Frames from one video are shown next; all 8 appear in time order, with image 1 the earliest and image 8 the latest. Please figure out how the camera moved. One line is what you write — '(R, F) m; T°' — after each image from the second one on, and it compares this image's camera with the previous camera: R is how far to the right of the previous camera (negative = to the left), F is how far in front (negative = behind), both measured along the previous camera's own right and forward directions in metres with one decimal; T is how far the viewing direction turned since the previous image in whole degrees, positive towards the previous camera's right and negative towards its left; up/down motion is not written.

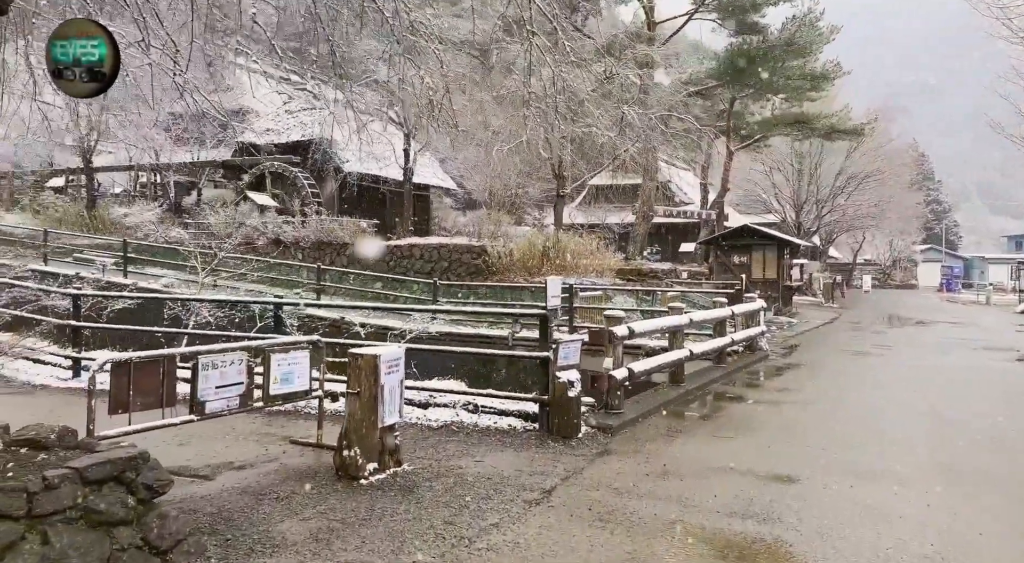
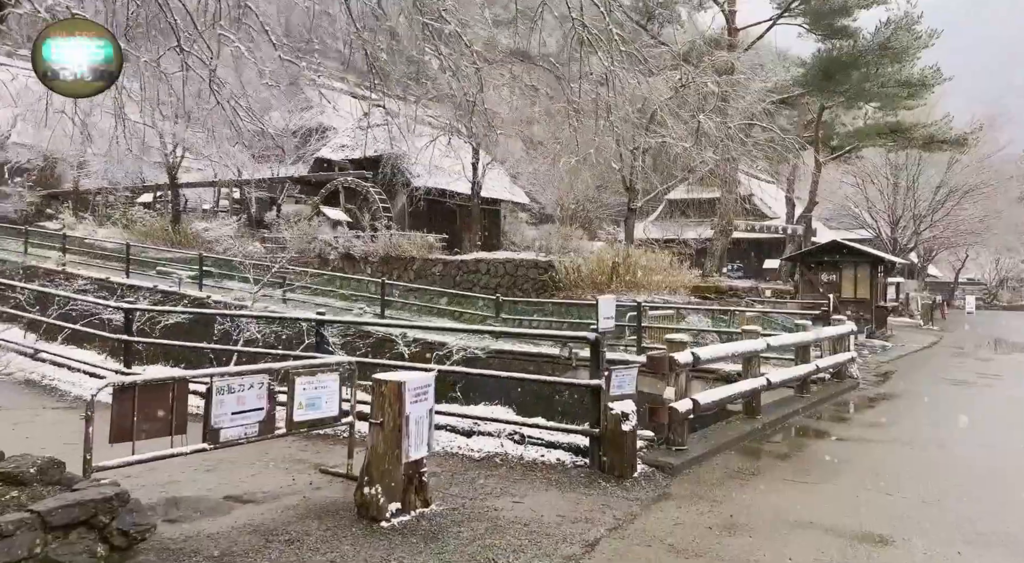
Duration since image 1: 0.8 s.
(+0.2, +0.5) m; -6°
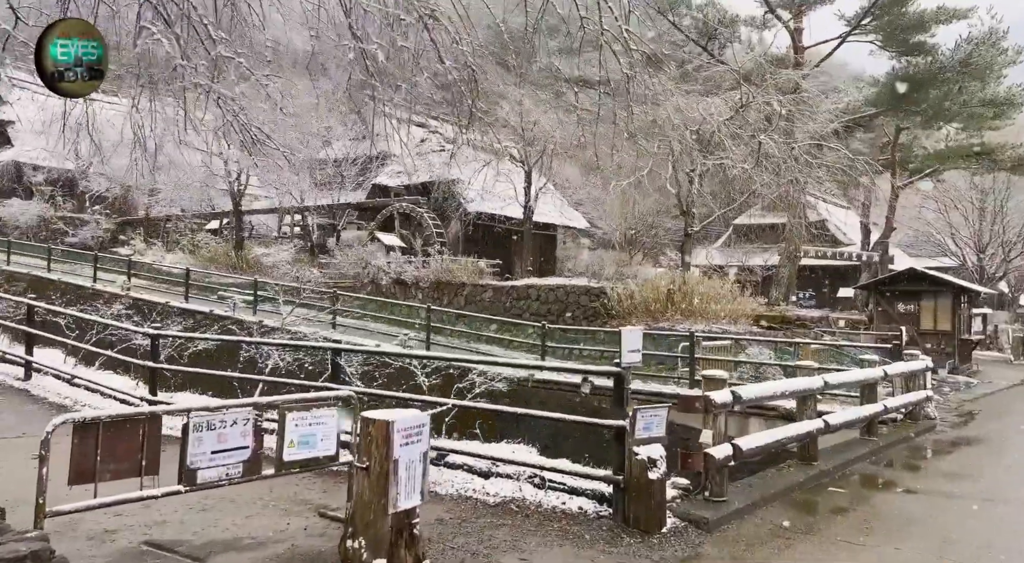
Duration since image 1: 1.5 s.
(+0.3, +0.5) m; -5°
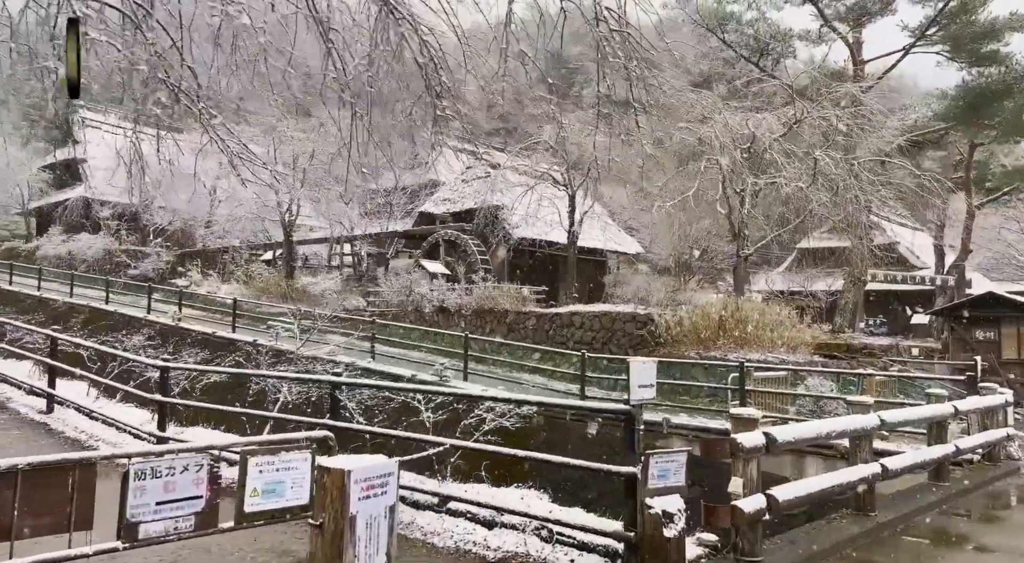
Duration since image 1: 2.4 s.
(+0.4, +0.6) m; -4°
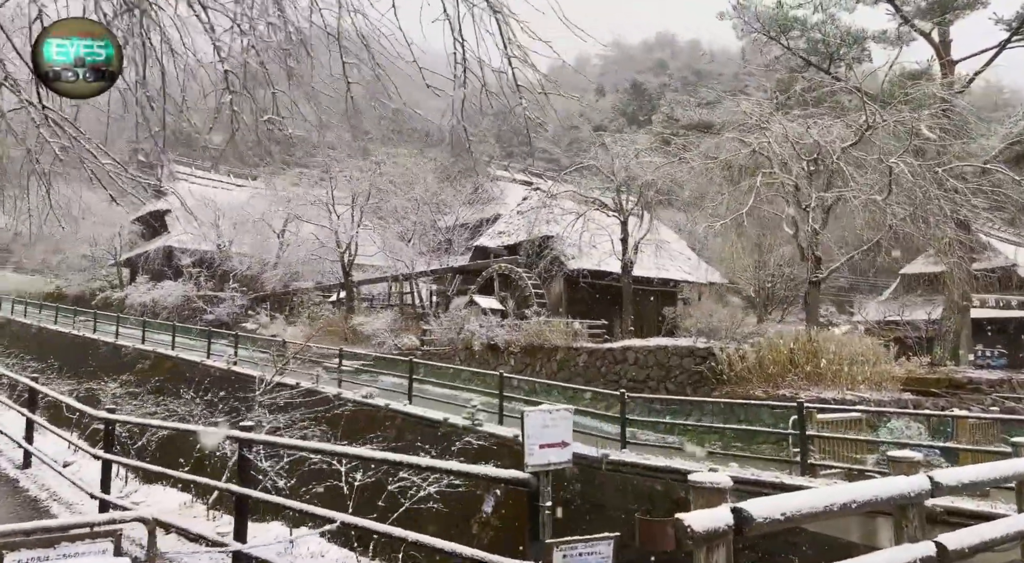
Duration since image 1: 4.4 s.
(+0.9, +1.2) m; -7°
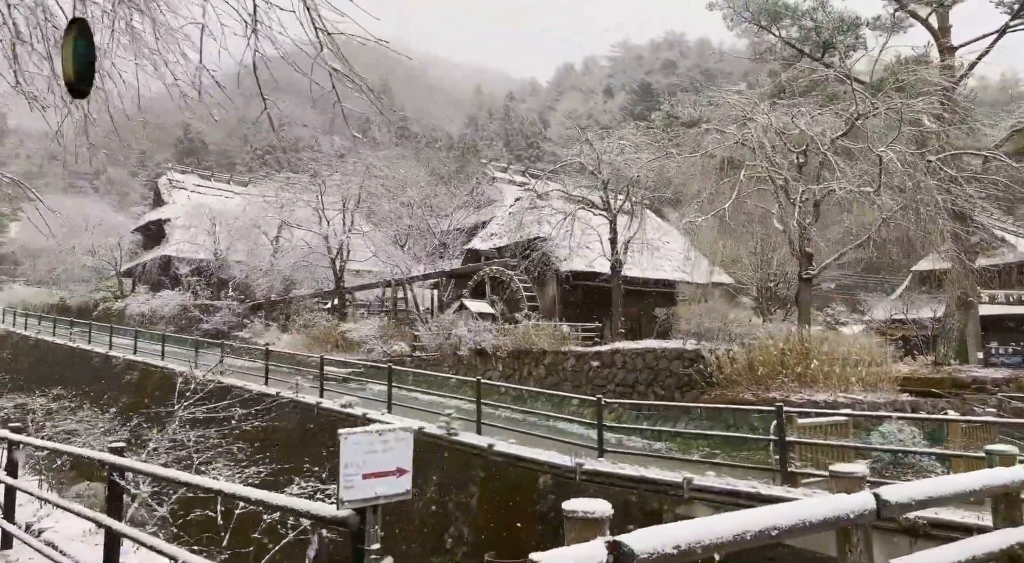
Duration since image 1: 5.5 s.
(+0.6, +0.5) m; -1°
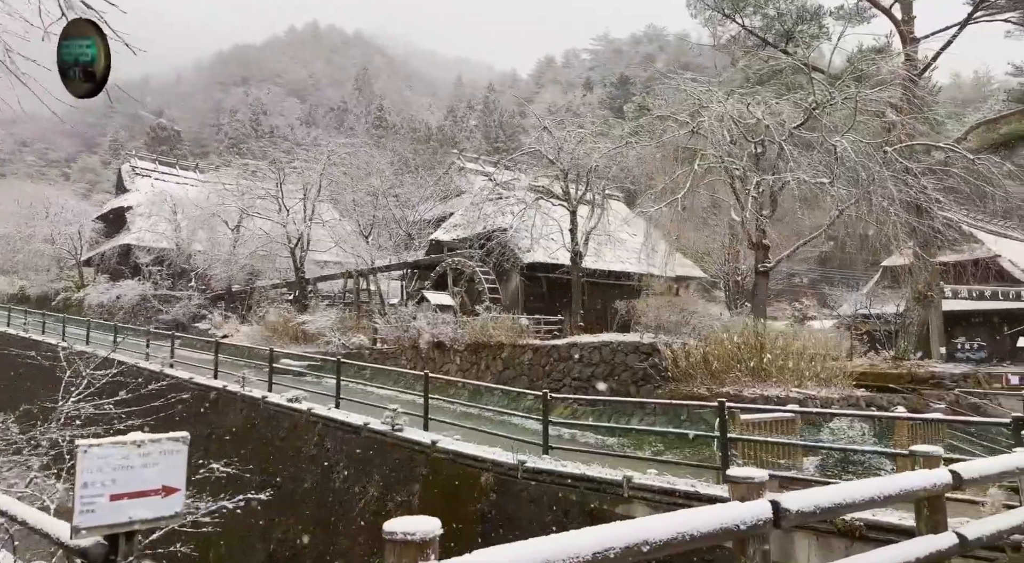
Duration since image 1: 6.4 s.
(+0.5, +0.4) m; +1°
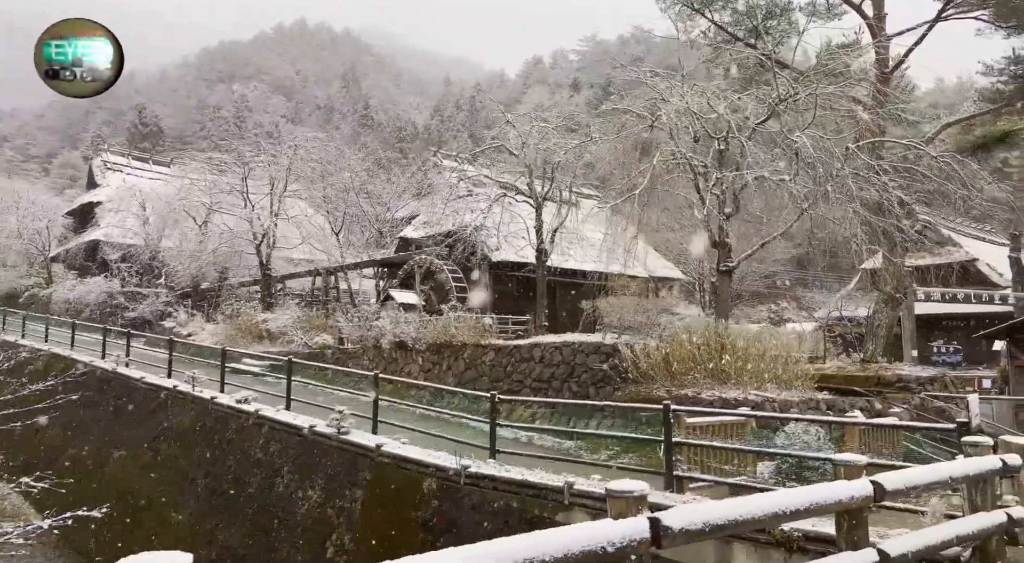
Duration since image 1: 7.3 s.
(+0.5, +0.4) m; +1°
